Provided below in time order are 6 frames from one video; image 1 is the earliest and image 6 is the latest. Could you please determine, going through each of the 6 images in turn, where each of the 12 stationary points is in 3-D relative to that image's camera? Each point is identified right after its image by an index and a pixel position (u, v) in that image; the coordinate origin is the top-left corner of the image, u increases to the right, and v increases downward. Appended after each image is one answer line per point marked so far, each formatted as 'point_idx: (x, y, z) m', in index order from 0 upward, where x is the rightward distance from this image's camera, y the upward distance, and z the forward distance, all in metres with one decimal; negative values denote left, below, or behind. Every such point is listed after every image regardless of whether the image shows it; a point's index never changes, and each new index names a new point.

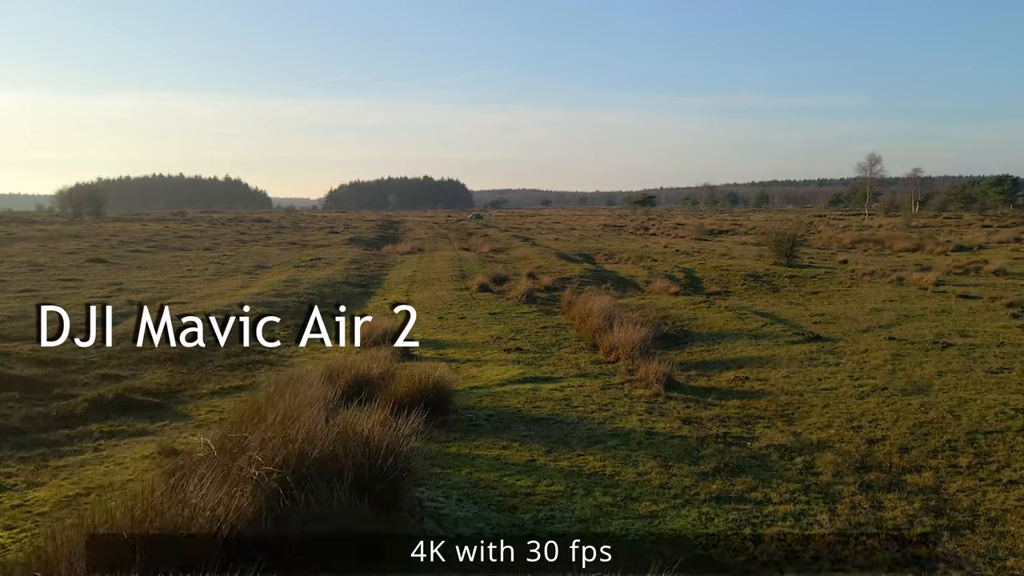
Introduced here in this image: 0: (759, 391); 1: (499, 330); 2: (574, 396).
0: (+2.6, -1.1, +9.4) m
1: (-0.2, -0.7, +14.4) m
2: (+0.7, -1.1, +9.3) m
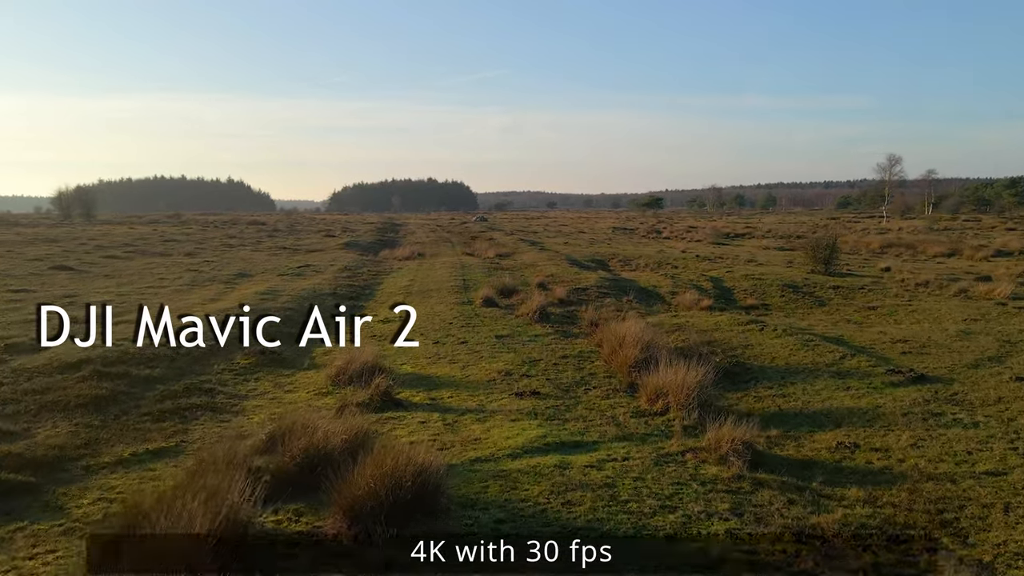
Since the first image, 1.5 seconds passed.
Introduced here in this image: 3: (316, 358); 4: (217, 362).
0: (+2.7, -1.4, +6.6) m
1: (0.0, -1.0, +11.6) m
2: (+0.8, -1.4, +6.5) m
3: (-3.0, -1.1, +13.5) m
4: (-4.2, -1.1, +12.8) m
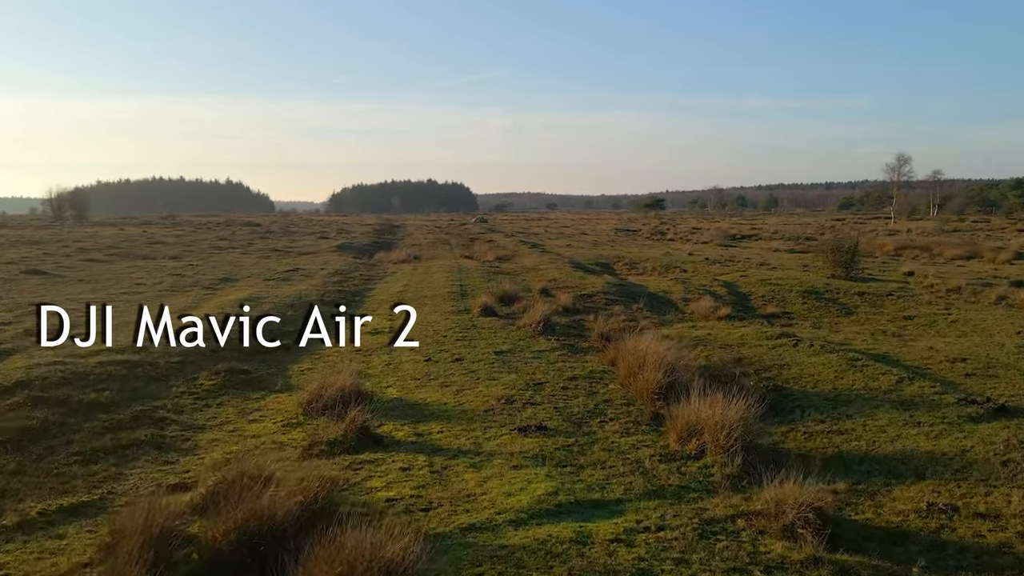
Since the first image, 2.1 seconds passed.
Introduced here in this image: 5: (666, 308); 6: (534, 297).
0: (+2.8, -1.5, +5.0) m
1: (0.0, -1.1, +10.0) m
2: (+0.8, -1.5, +4.9) m
3: (-3.0, -1.2, +12.0) m
4: (-4.2, -1.2, +11.2) m
5: (+3.4, -0.4, +19.5) m
6: (+0.5, -0.2, +19.6) m
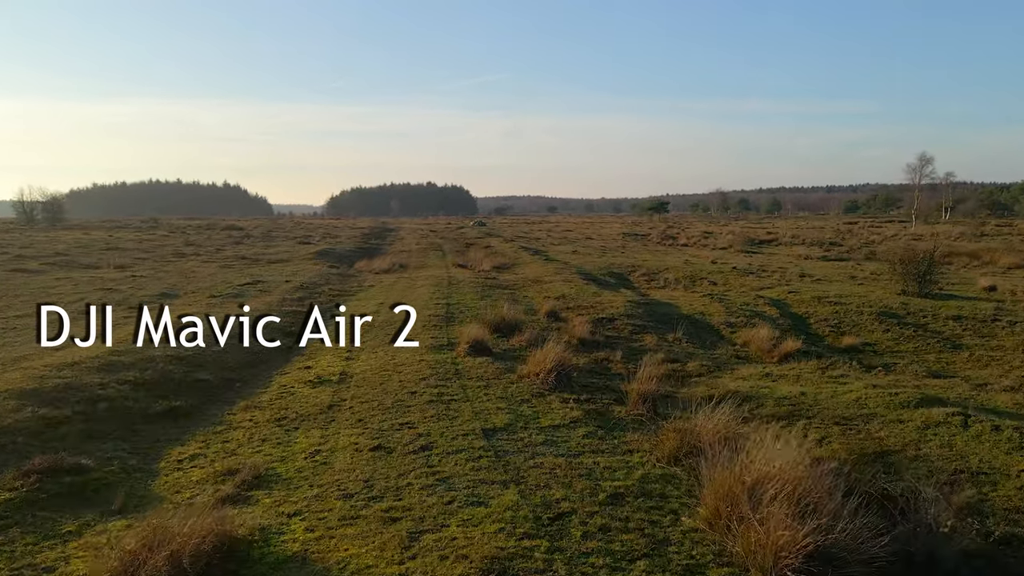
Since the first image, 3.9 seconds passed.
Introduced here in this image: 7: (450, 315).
0: (+2.8, -1.9, +0.5) m
1: (0.0, -1.5, +5.5) m
2: (+0.8, -1.9, +0.4) m
3: (-3.0, -1.6, +7.5) m
4: (-4.2, -1.6, +6.7) m
5: (+3.4, -0.8, +15.0) m
6: (+0.5, -0.6, +15.1) m
7: (-1.2, -0.5, +16.8) m
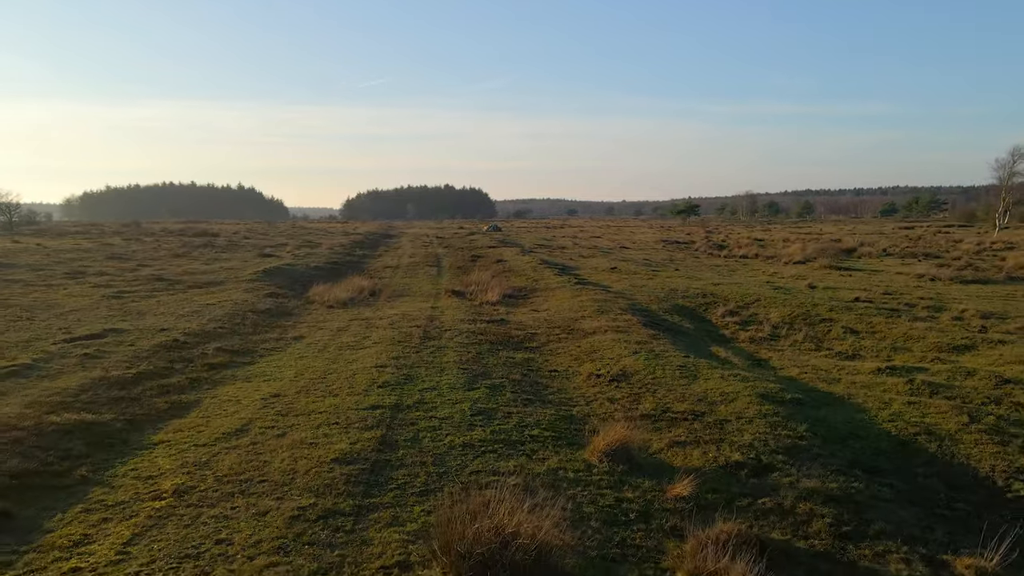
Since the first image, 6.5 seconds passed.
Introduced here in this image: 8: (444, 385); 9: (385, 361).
0: (+2.5, -2.7, -9.3) m
1: (-0.1, -2.3, -4.2) m
2: (+0.6, -2.7, -9.3) m
3: (-3.0, -2.4, -2.2) m
4: (-4.3, -2.4, -2.9) m
5: (+3.5, -1.7, +5.3) m
6: (+0.5, -1.5, +5.4) m
7: (-1.1, -1.4, +7.1) m
8: (-0.8, -1.1, +10.3) m
9: (-1.7, -1.0, +12.0) m
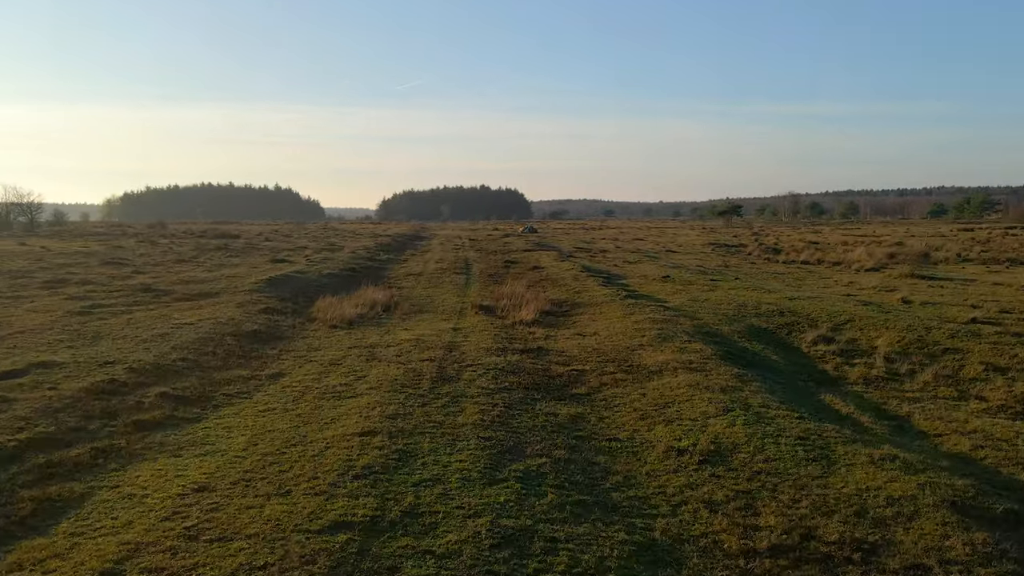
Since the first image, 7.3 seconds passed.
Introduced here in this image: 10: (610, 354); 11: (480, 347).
0: (+2.1, -3.0, -12.9) m
1: (-0.4, -2.6, -7.7) m
2: (+0.1, -3.0, -12.9) m
3: (-3.2, -2.7, -5.6) m
4: (-4.5, -2.7, -6.3) m
5: (+3.6, -2.0, +1.6) m
6: (+0.7, -1.8, +1.8) m
7: (-0.9, -1.7, +3.6) m
8: (-0.5, -1.4, +6.7) m
9: (-1.3, -1.3, +8.5) m
10: (+1.4, -0.9, +12.9) m
11: (-0.5, -0.9, +13.6) m
